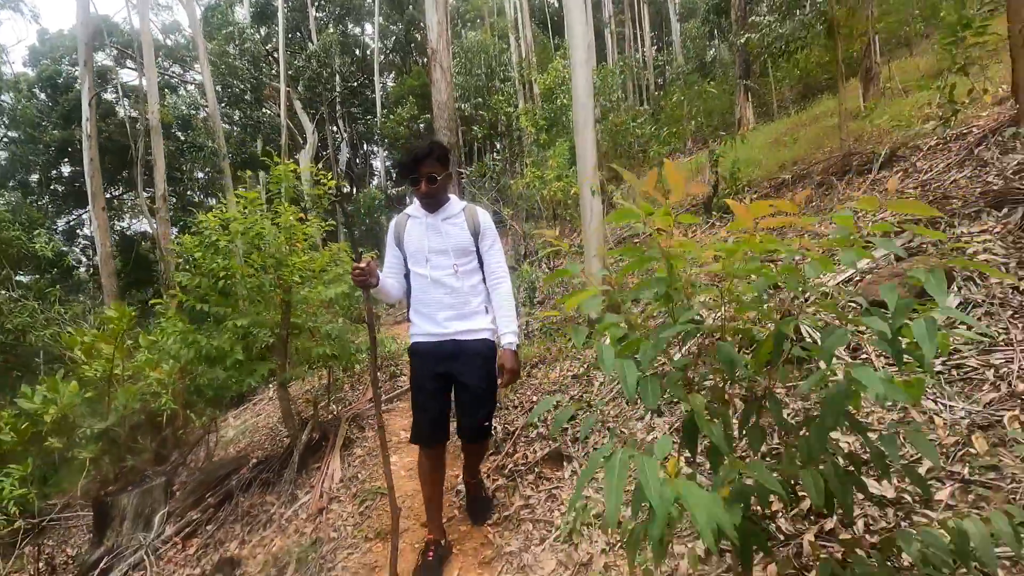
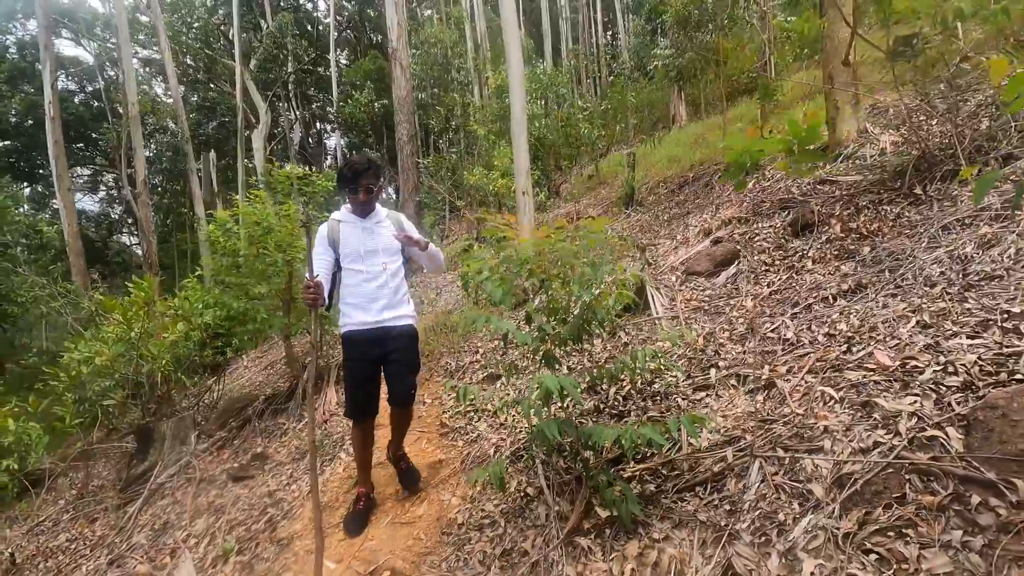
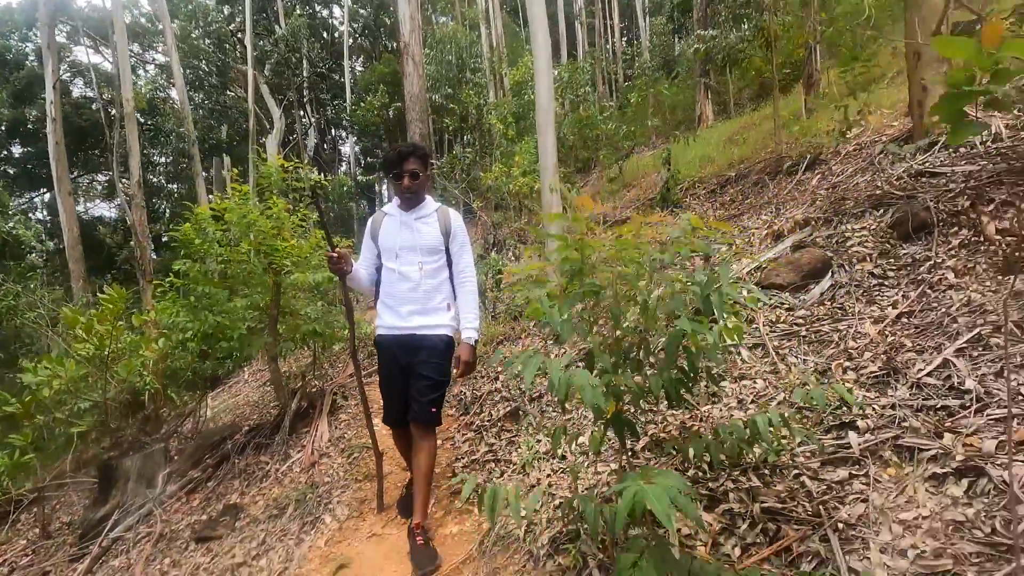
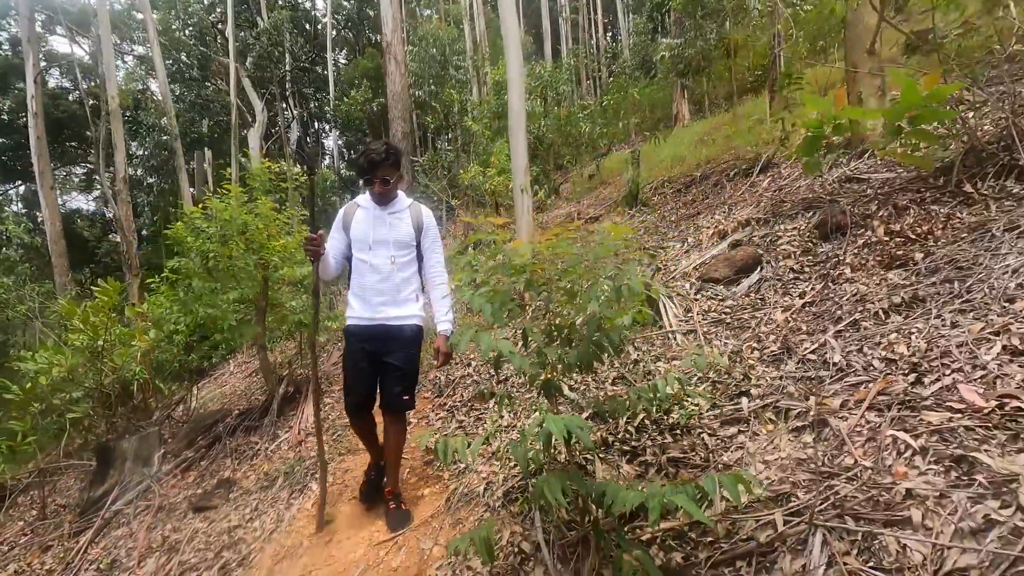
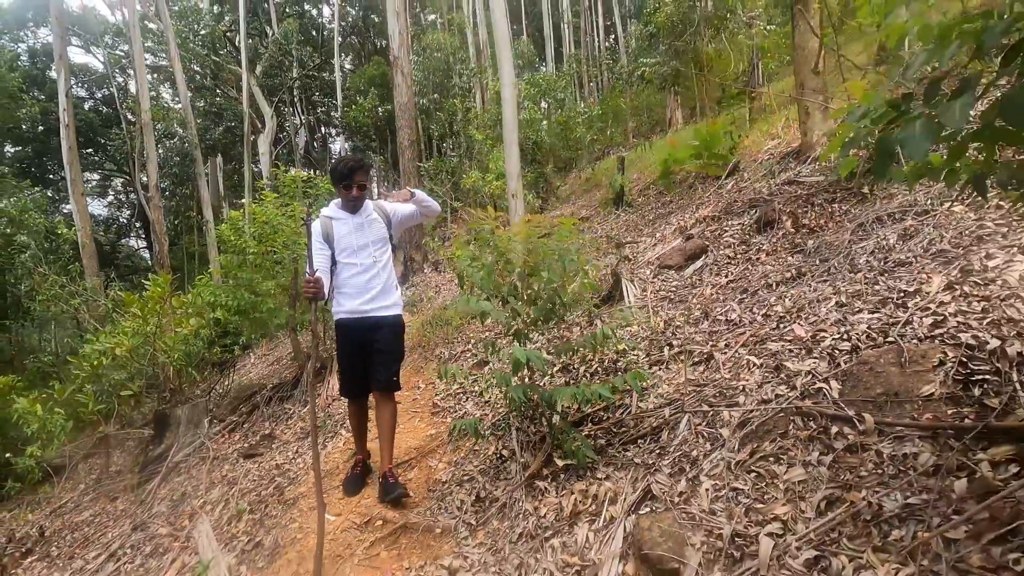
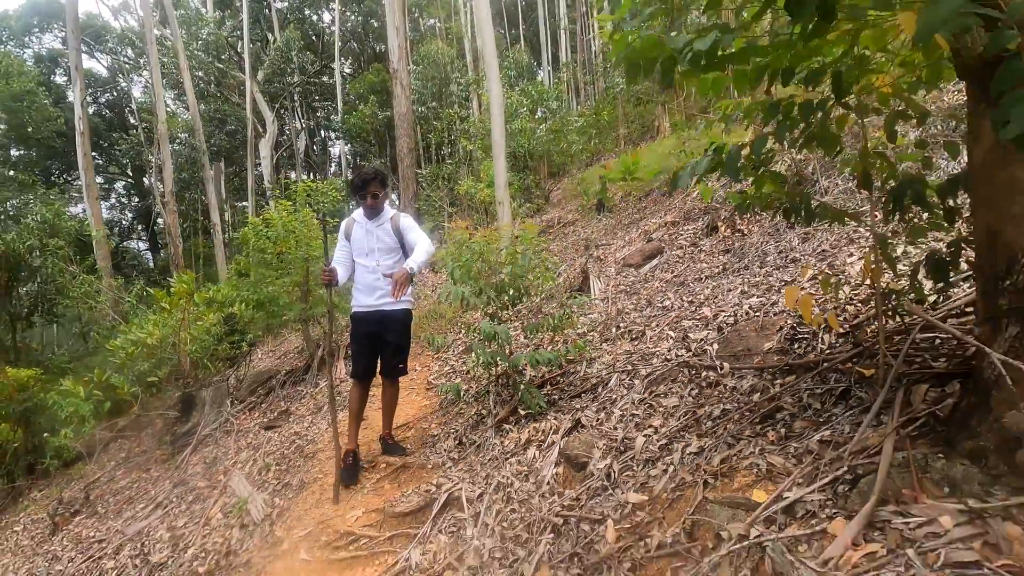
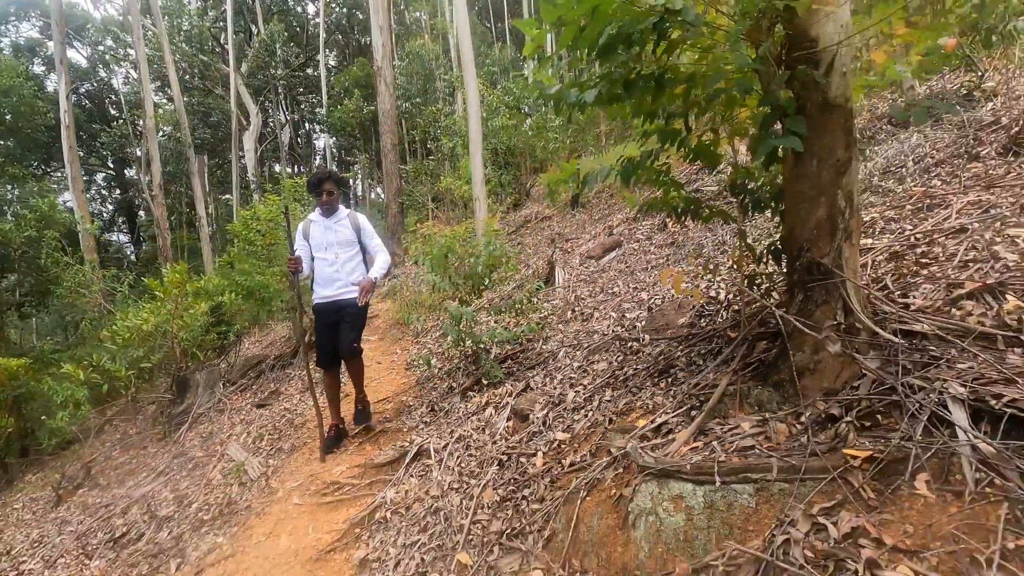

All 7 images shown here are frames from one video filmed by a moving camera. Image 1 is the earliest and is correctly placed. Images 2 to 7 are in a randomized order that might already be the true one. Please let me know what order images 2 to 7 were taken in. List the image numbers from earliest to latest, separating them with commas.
3, 4, 2, 5, 6, 7
